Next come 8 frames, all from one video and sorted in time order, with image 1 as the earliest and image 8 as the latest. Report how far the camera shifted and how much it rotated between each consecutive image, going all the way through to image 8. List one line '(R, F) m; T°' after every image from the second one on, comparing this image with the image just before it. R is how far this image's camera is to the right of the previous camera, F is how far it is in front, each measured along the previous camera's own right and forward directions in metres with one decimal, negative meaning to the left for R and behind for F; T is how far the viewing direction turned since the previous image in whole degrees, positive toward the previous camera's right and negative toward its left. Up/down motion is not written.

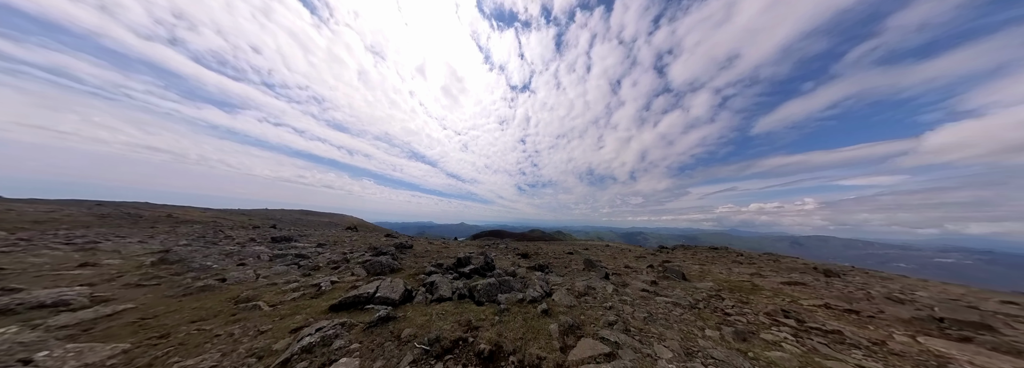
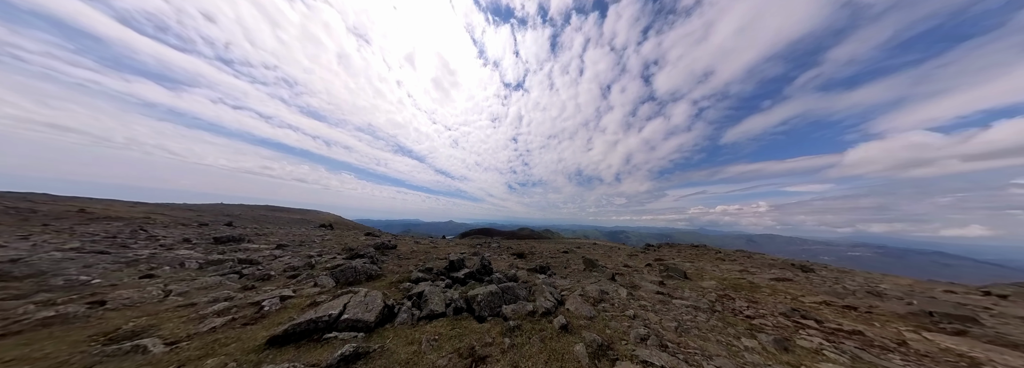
(-0.9, +1.4) m; +4°
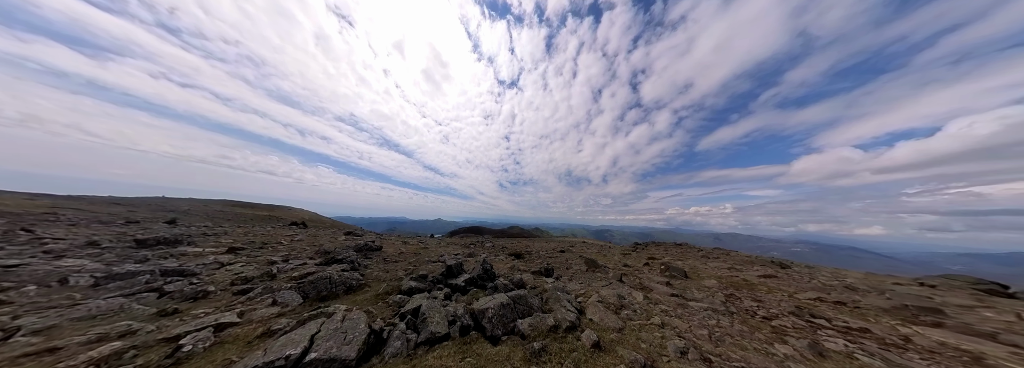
(-1.2, +1.2) m; +4°
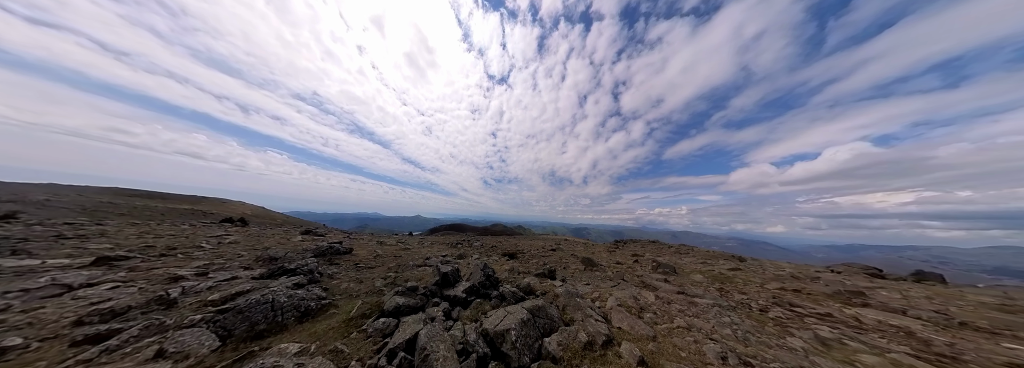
(-1.5, +1.4) m; +6°
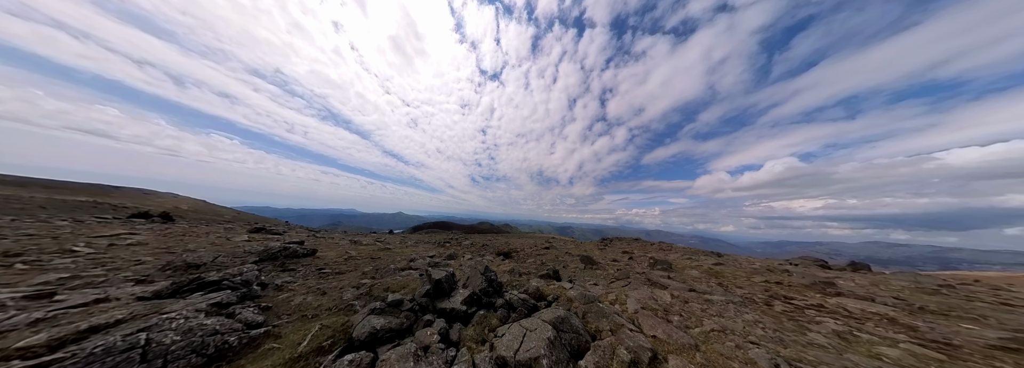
(-1.1, +1.4) m; +5°
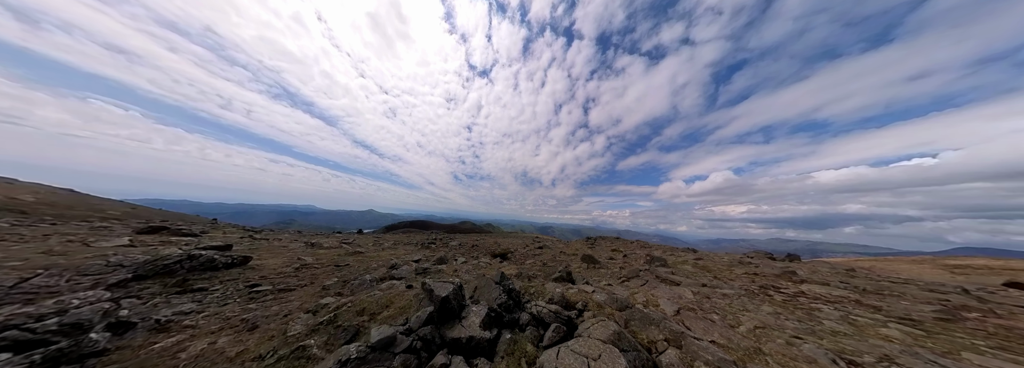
(-1.8, +1.7) m; +6°
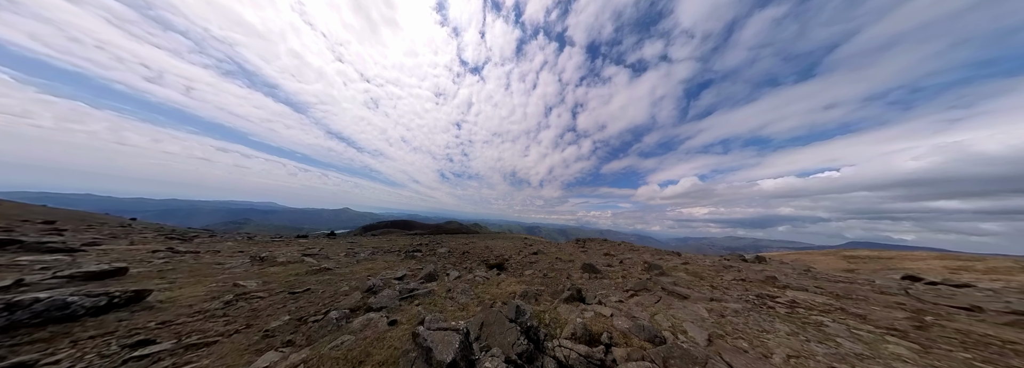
(-1.2, +1.5) m; +4°
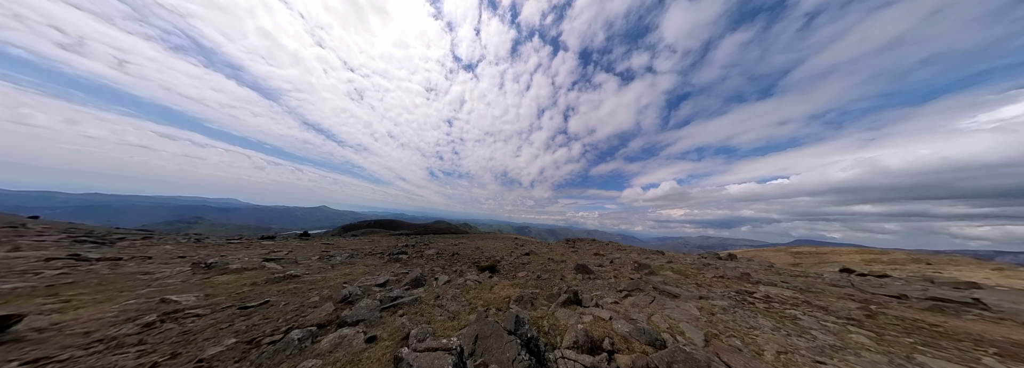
(-0.4, +0.6) m; +3°
